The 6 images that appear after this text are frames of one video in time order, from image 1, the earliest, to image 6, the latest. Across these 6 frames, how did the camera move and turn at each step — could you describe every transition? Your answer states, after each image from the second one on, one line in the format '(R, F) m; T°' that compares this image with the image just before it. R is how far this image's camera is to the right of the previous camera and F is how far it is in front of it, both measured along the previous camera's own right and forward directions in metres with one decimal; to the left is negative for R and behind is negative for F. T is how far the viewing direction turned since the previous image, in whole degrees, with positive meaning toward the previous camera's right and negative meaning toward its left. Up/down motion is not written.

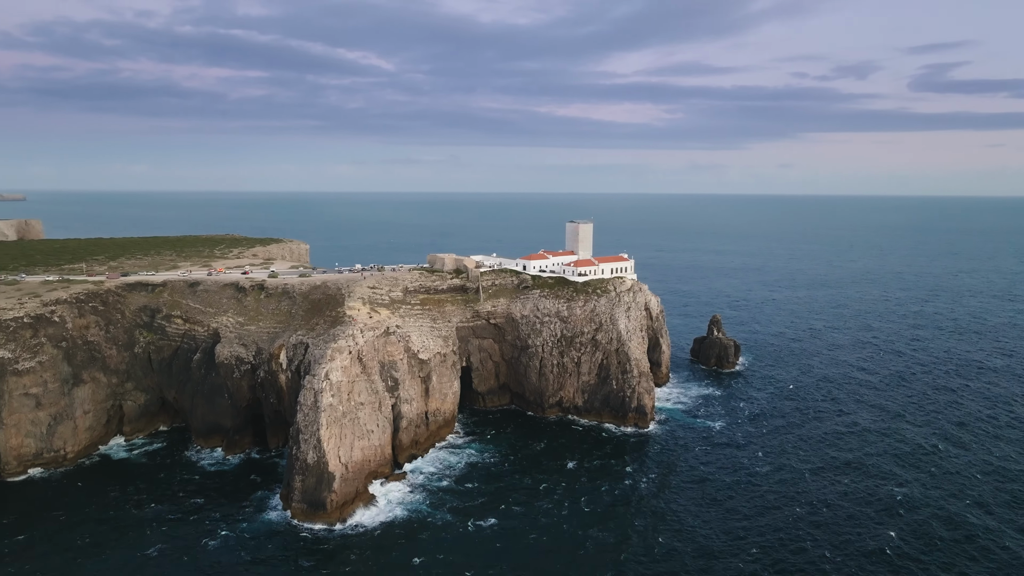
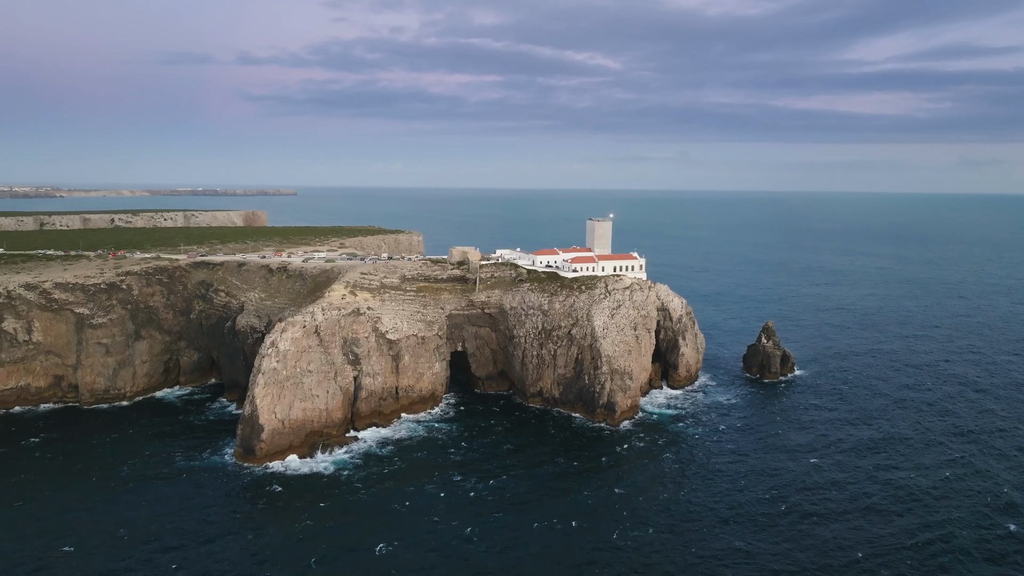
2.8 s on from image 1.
(+16.8, 0.0) m; -18°
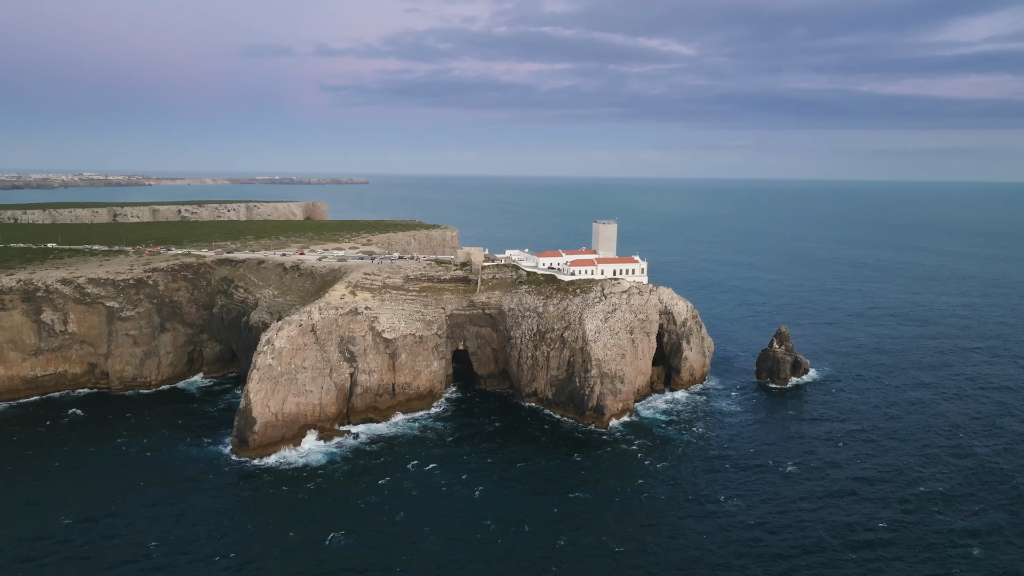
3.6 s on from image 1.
(+5.3, -0.8) m; -6°
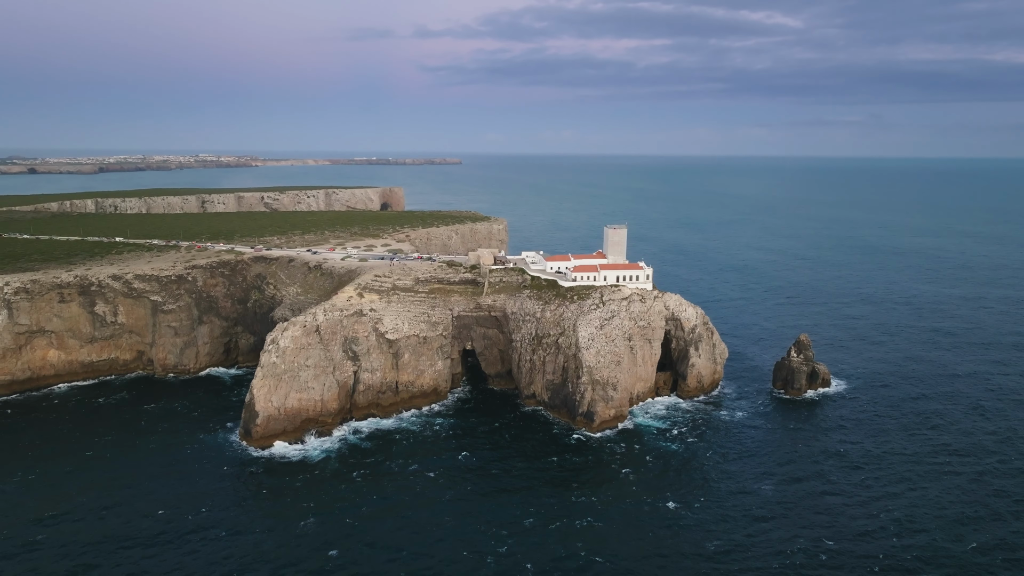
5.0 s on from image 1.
(+7.0, -0.8) m; -8°
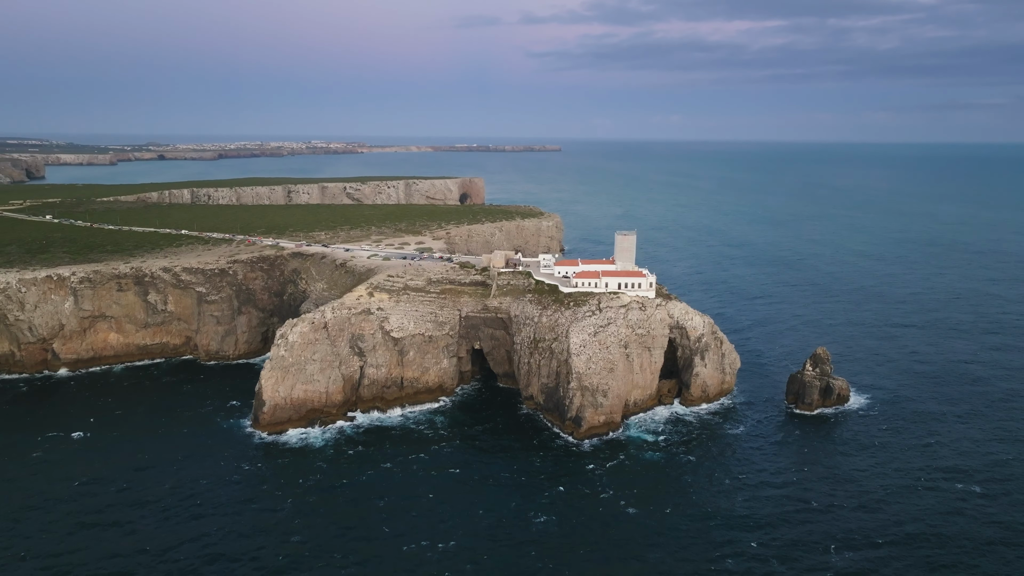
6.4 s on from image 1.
(+7.6, -0.8) m; -8°
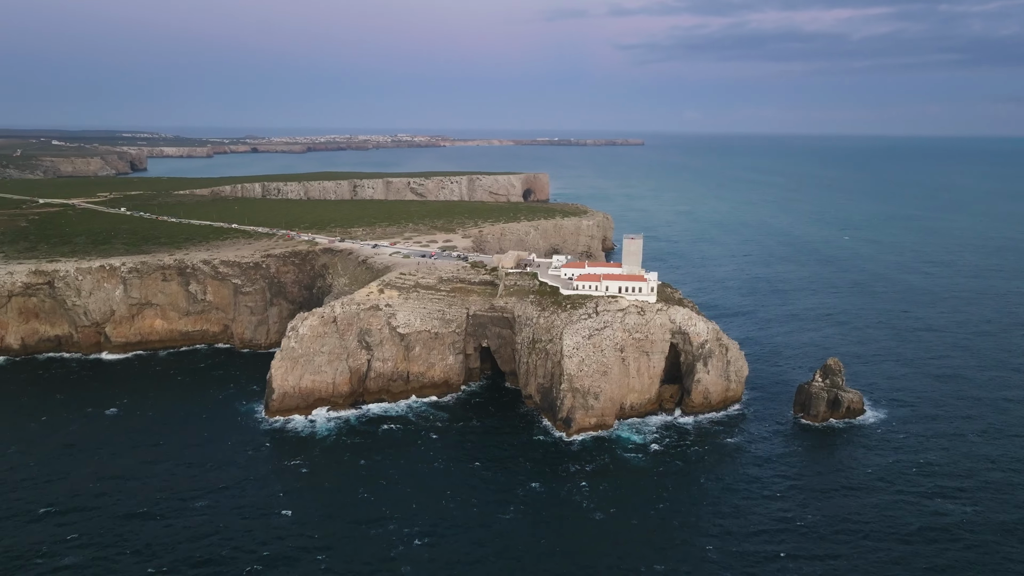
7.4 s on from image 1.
(+6.3, -0.7) m; -7°
